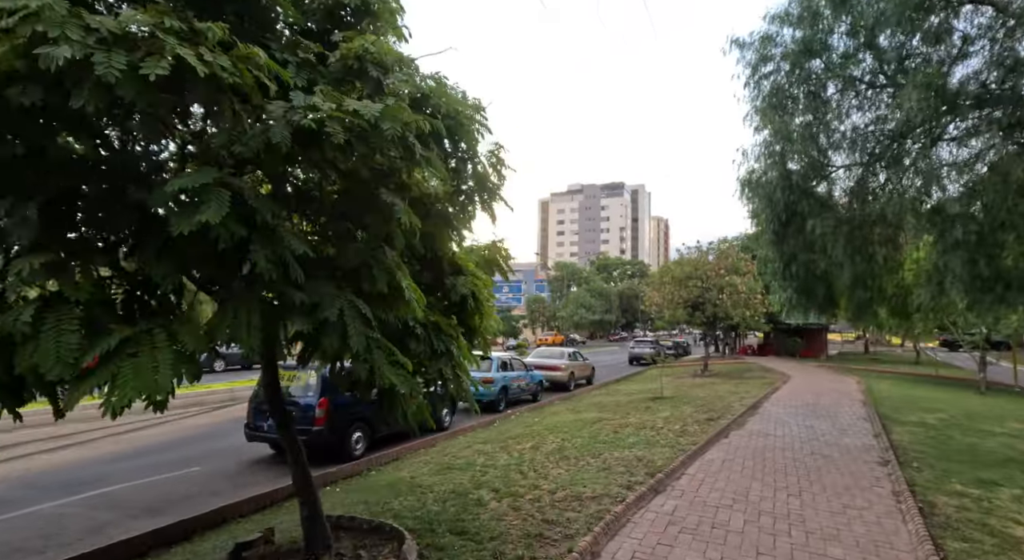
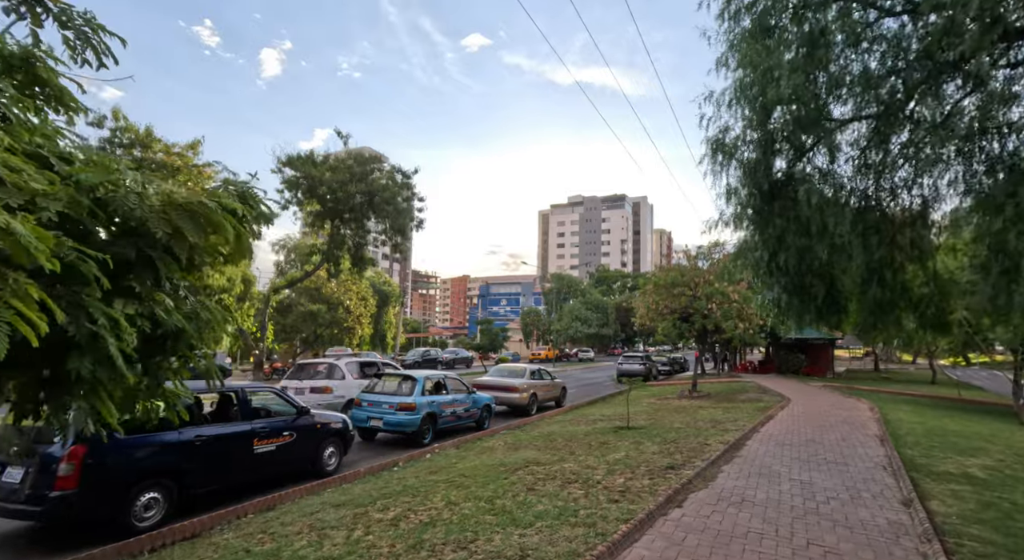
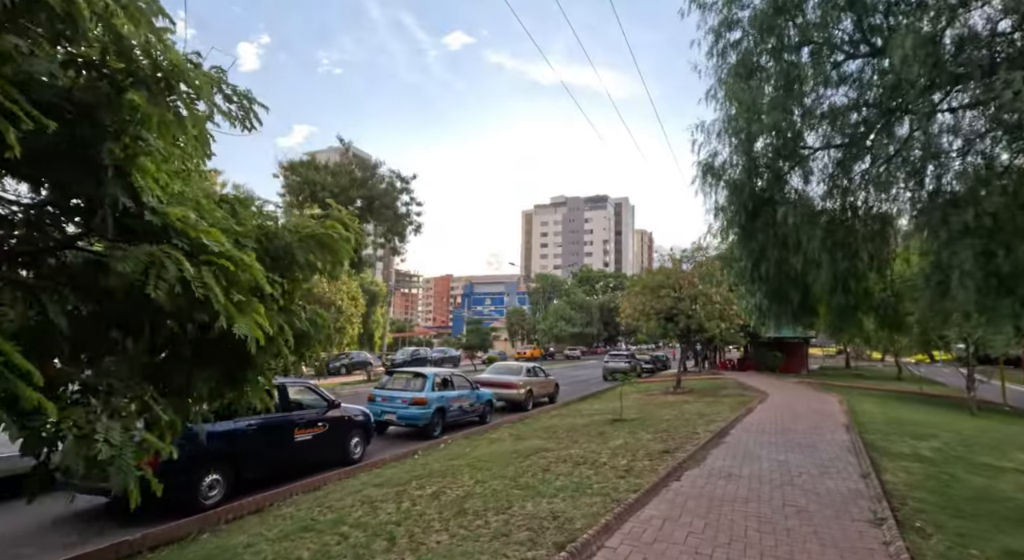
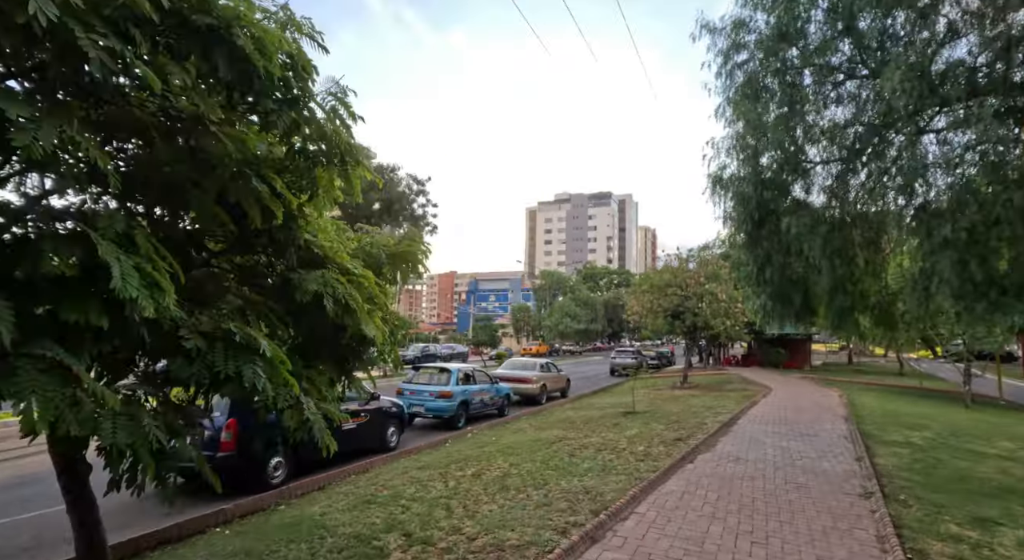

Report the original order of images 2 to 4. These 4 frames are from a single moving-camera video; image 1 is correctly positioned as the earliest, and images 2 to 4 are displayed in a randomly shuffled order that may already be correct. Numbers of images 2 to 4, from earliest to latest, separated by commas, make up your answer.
4, 3, 2
